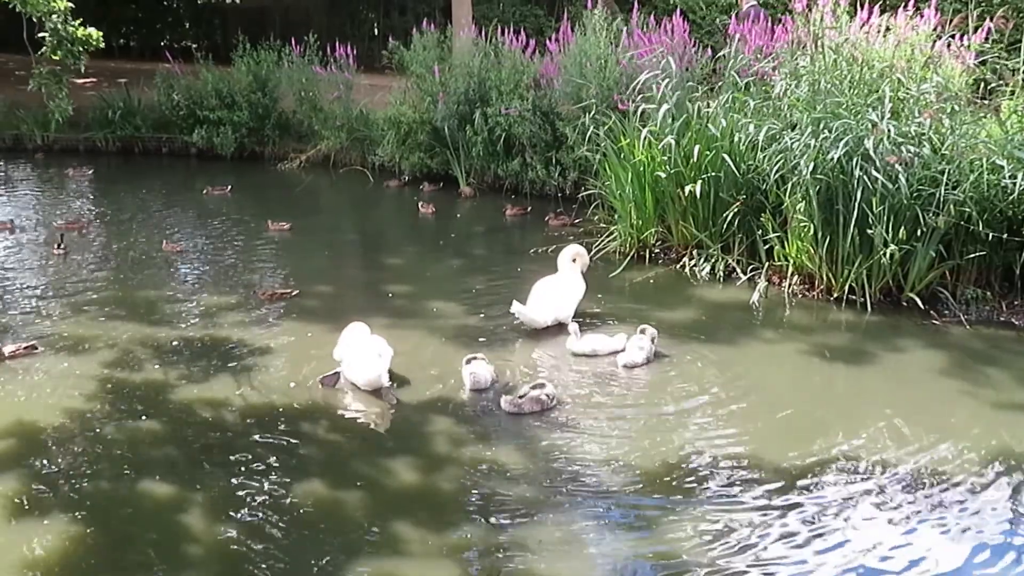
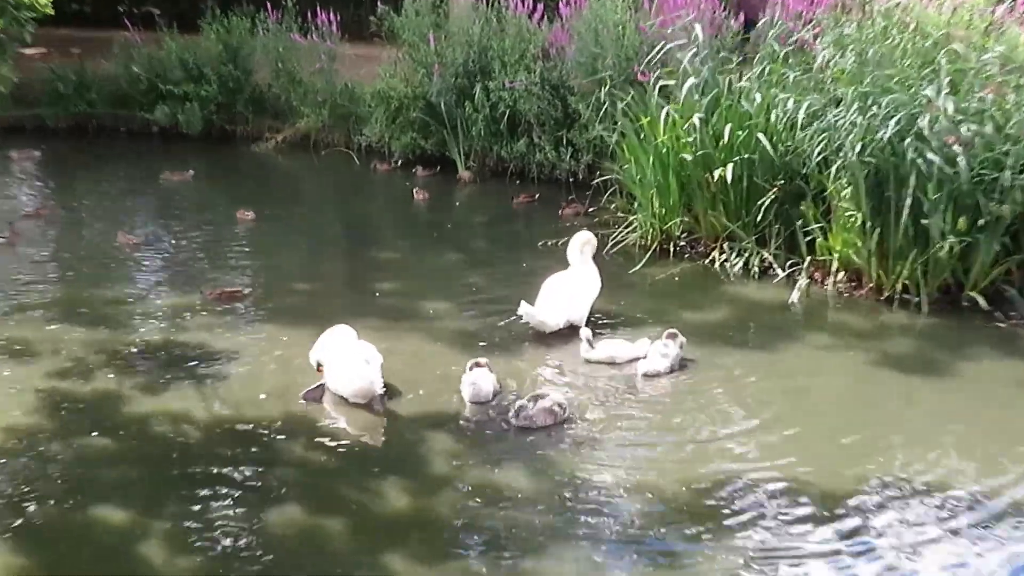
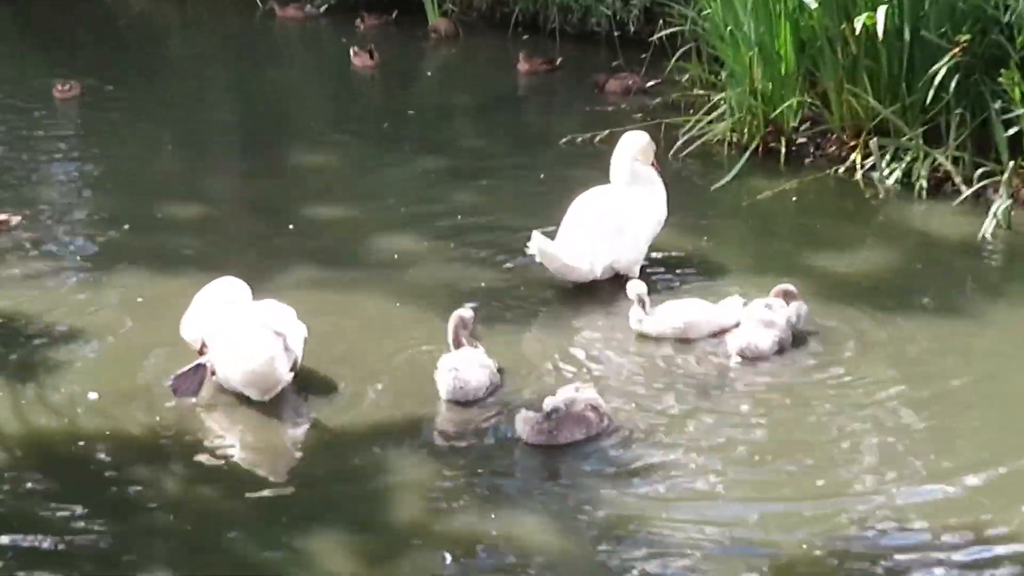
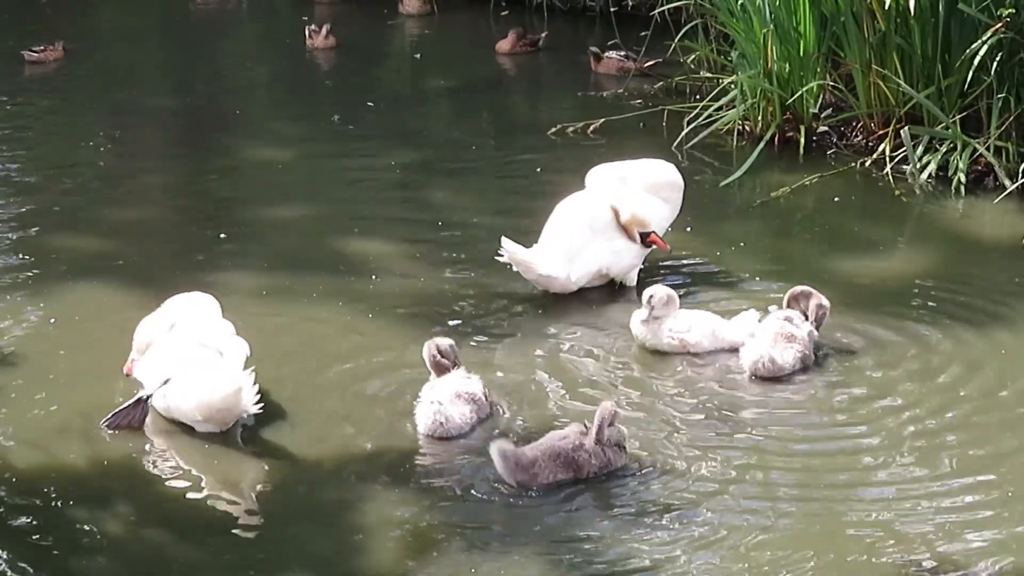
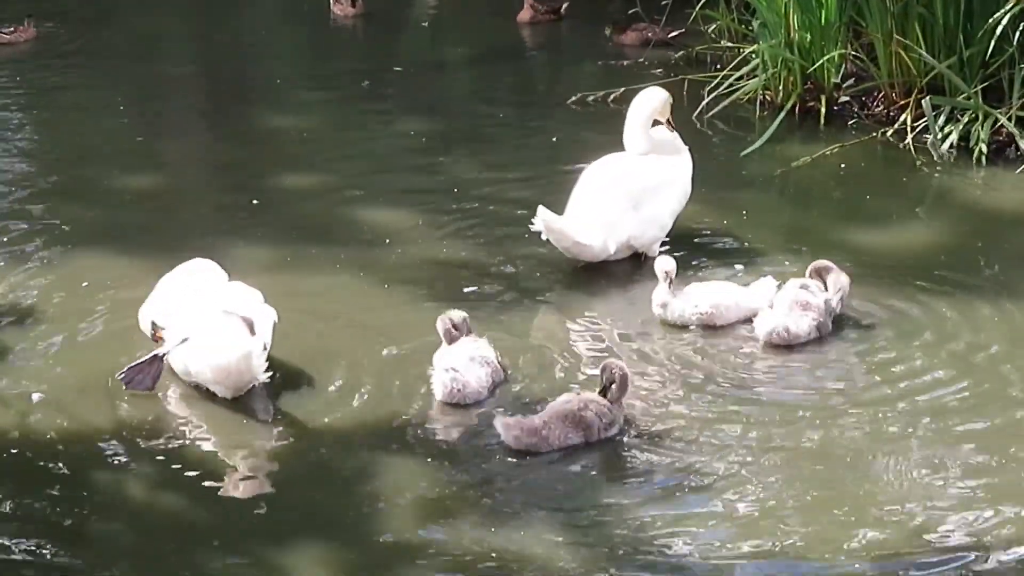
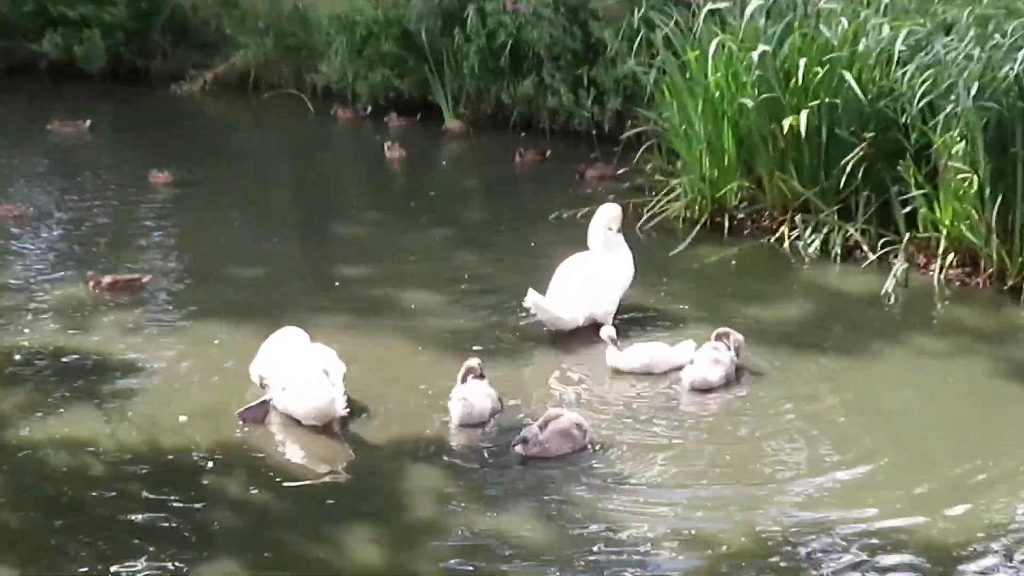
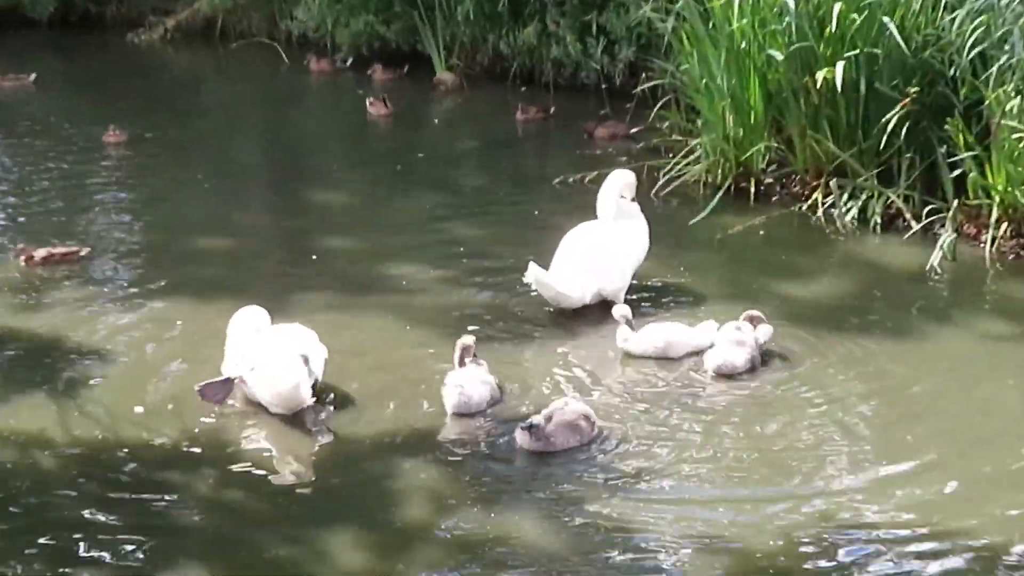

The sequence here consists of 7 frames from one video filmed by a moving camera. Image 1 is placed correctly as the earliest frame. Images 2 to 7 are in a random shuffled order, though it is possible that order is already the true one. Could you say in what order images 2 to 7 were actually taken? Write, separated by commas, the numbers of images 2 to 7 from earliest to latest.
2, 6, 7, 3, 5, 4
